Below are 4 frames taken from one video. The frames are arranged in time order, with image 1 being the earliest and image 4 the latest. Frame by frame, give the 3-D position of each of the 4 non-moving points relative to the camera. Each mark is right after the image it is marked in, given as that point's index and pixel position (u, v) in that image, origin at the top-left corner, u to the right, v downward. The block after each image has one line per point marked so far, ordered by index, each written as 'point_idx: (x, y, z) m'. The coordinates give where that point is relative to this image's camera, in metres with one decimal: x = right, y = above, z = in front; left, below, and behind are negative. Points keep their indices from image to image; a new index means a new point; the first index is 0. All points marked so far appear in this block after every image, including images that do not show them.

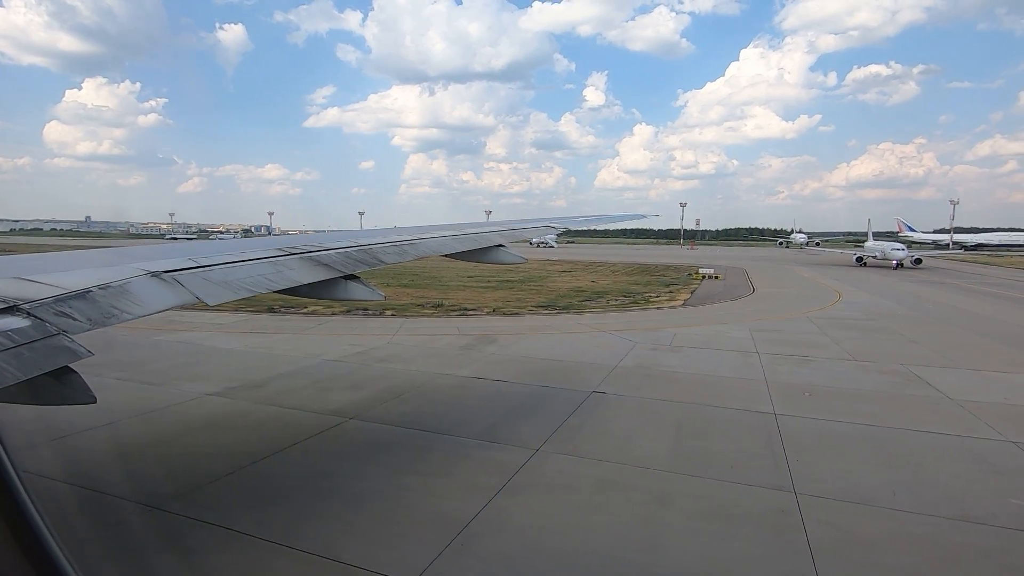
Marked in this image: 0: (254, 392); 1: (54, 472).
0: (-4.0, -1.6, +9.0) m
1: (-5.0, -2.0, +6.3) m
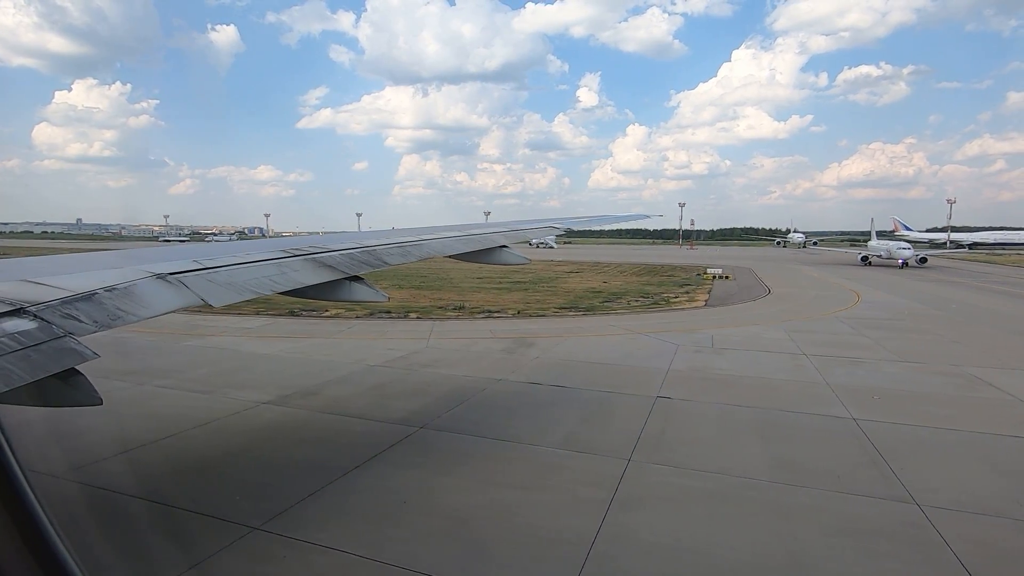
0: (-3.0, -1.7, +8.6) m
1: (-4.0, -2.1, +5.9) m
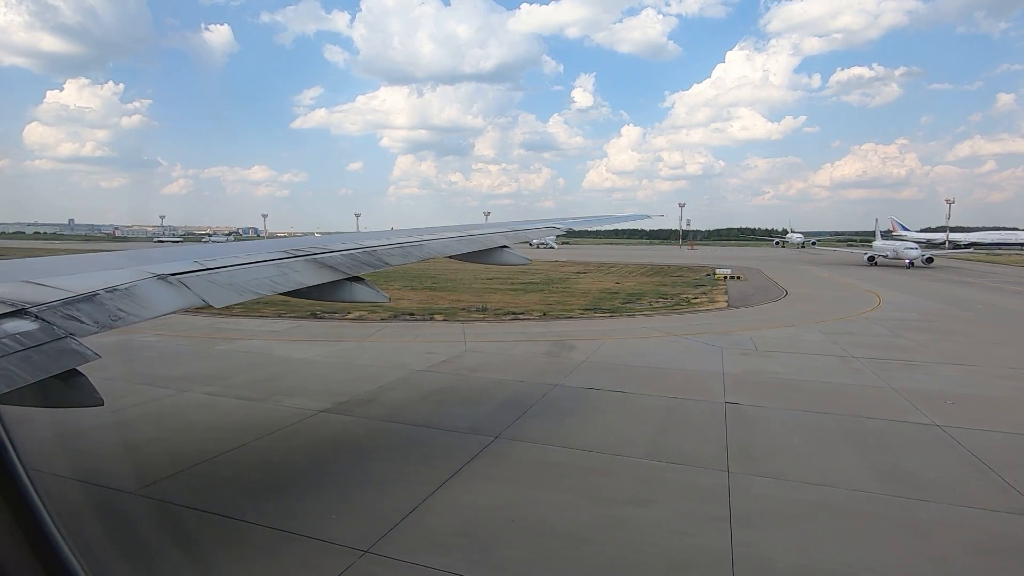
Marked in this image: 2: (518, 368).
0: (-2.1, -1.7, +8.3) m
1: (-3.0, -2.1, +5.6) m
2: (+0.1, -1.5, +11.1) m
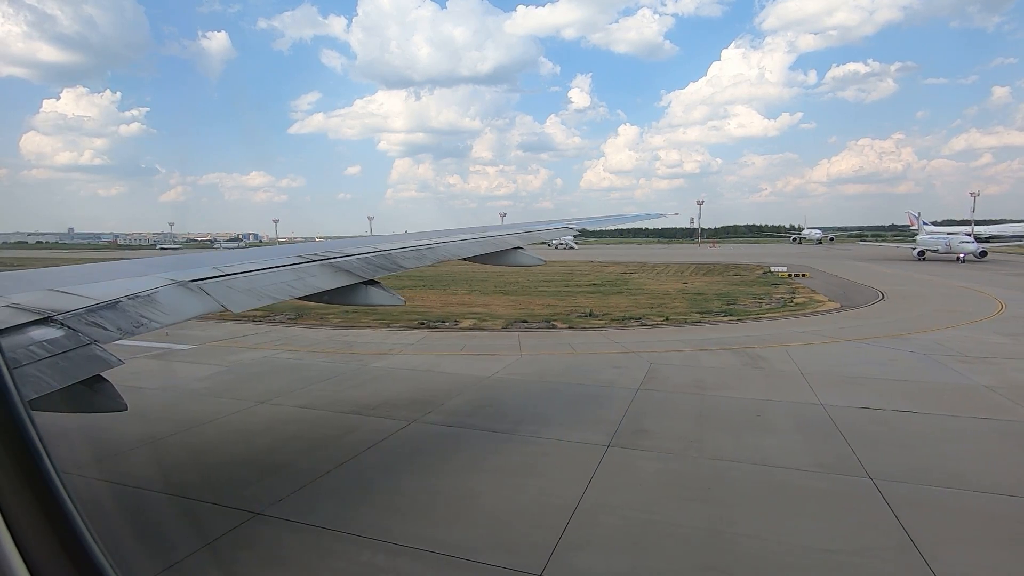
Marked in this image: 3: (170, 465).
0: (+1.7, -1.8, +7.0) m
1: (+0.8, -2.2, +4.3) m
2: (+3.9, -1.6, +9.8) m
3: (-3.9, -2.0, +6.6) m
